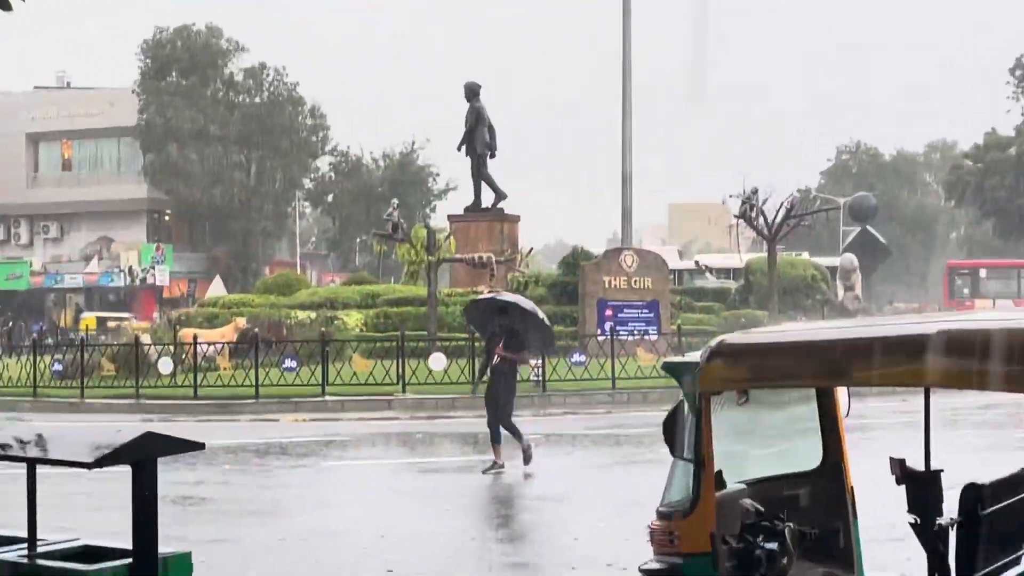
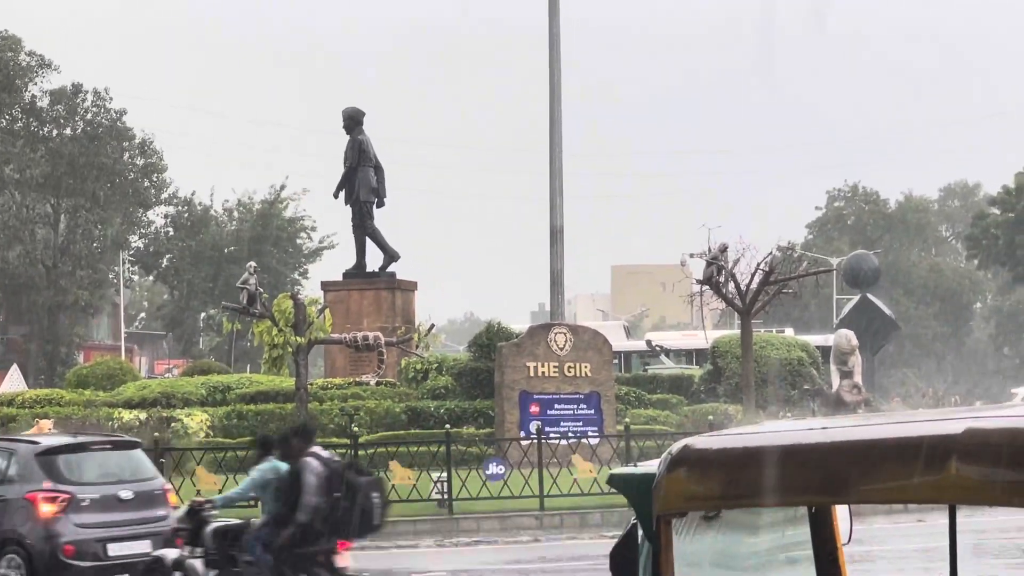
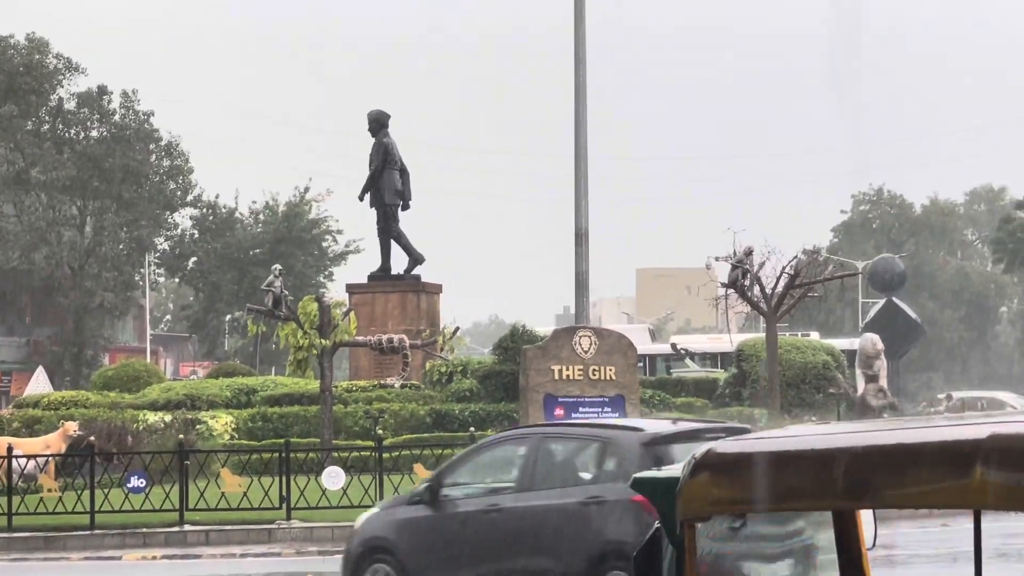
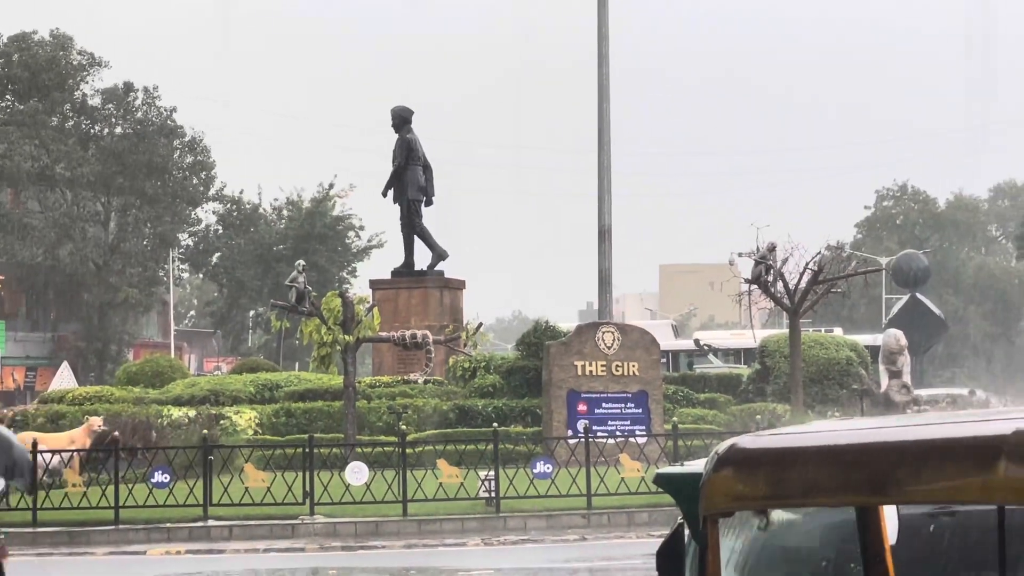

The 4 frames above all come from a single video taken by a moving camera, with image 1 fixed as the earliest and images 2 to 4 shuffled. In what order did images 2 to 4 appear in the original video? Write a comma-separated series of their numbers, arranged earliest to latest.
4, 3, 2
